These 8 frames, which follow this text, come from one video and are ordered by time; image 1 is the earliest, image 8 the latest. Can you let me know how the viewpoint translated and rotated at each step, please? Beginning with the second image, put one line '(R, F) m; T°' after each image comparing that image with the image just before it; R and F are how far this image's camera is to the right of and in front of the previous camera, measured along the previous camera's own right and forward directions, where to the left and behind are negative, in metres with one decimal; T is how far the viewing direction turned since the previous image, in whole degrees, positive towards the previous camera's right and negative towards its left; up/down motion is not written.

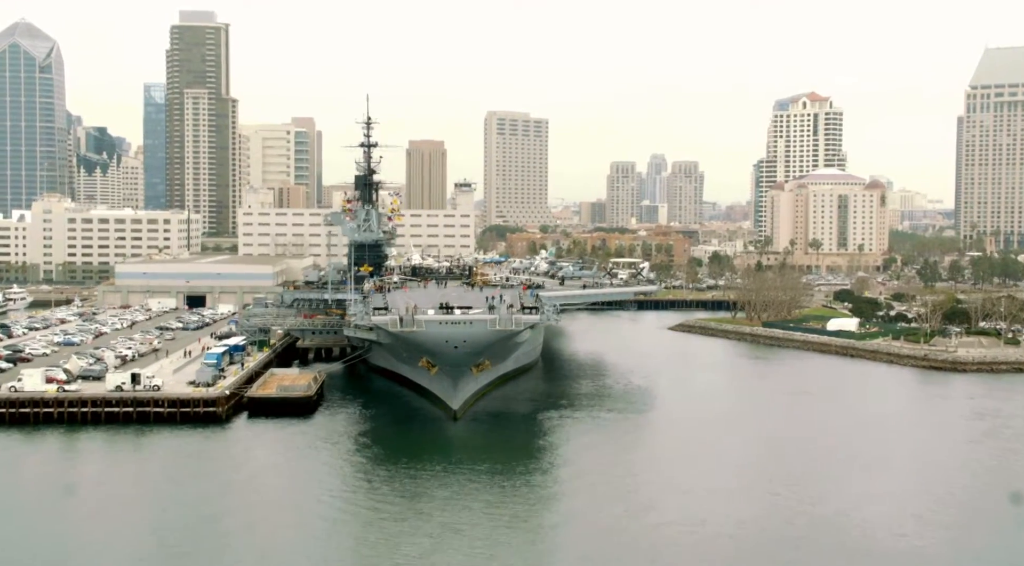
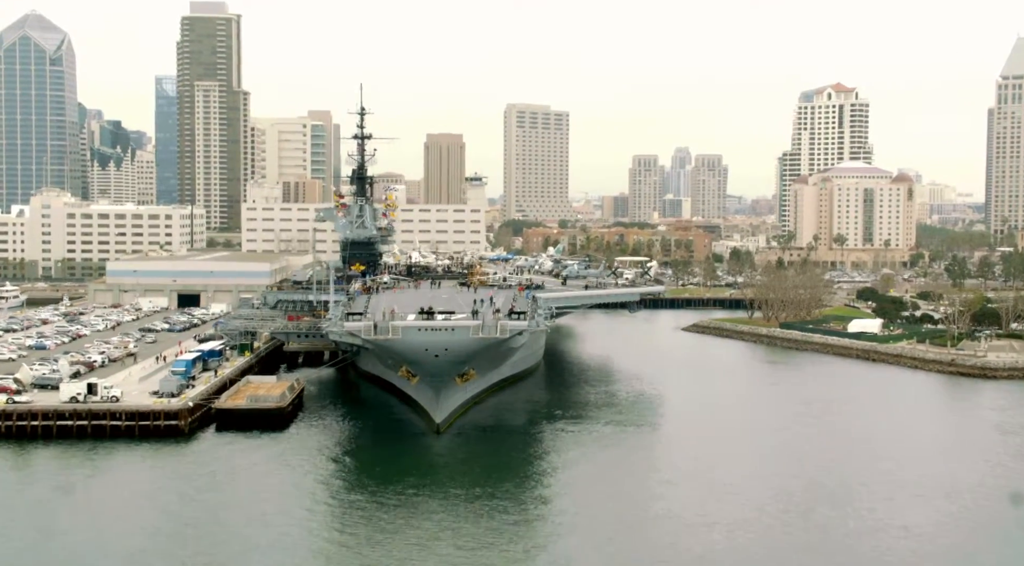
(+0.7, +1.9) m; -1°
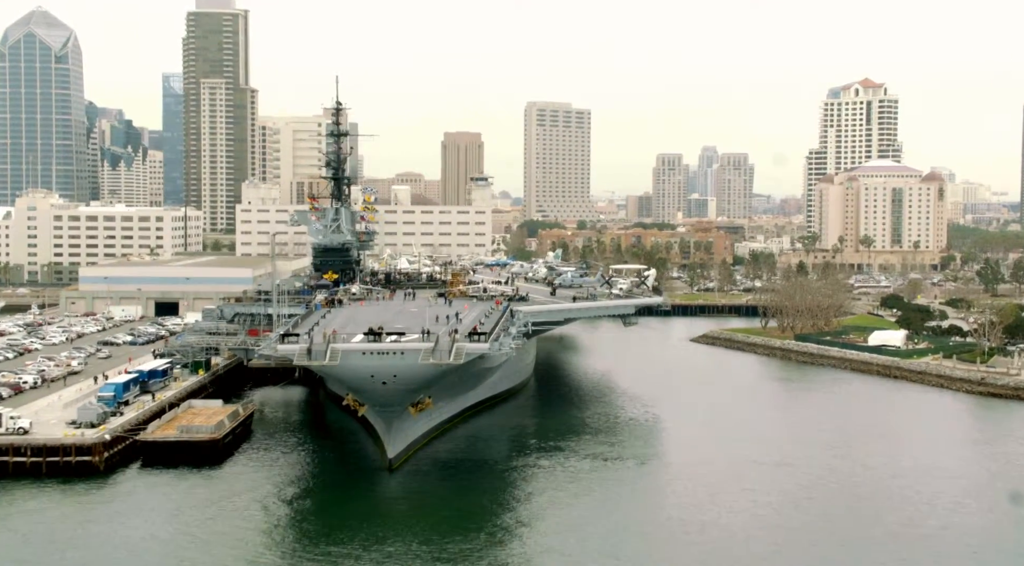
(+1.0, +2.7) m; -1°
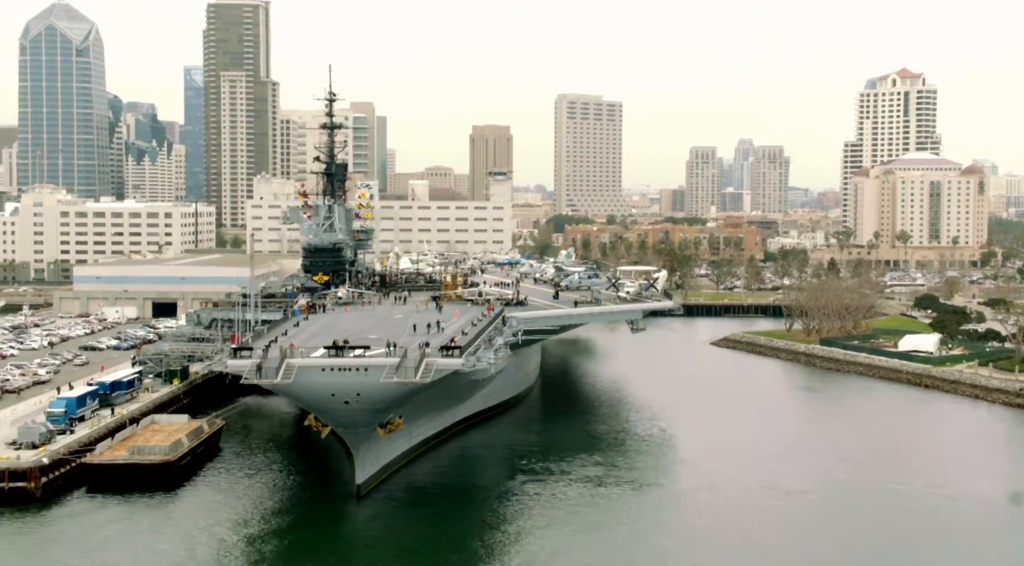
(+0.8, +1.9) m; -2°
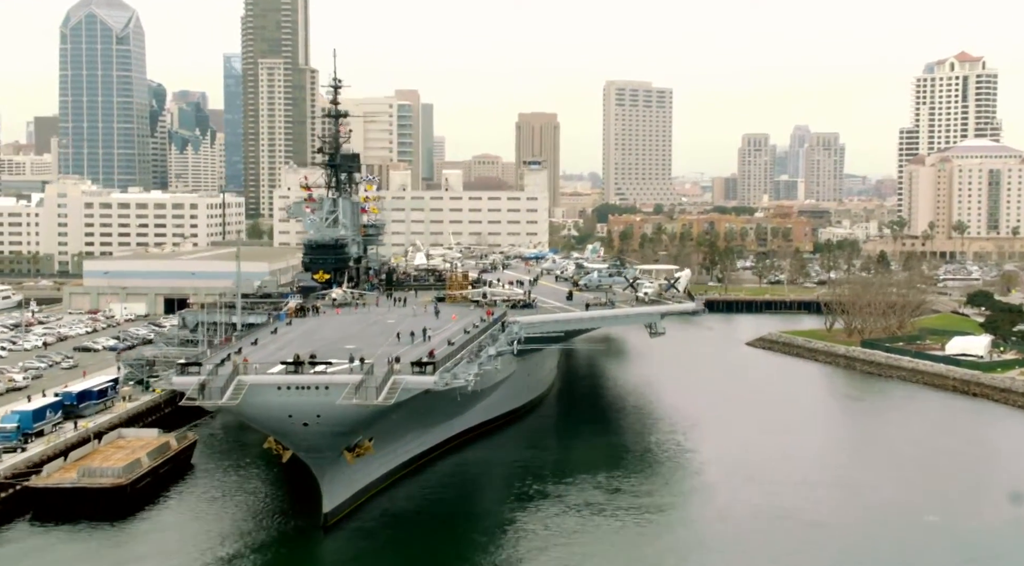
(+0.9, +1.9) m; -3°
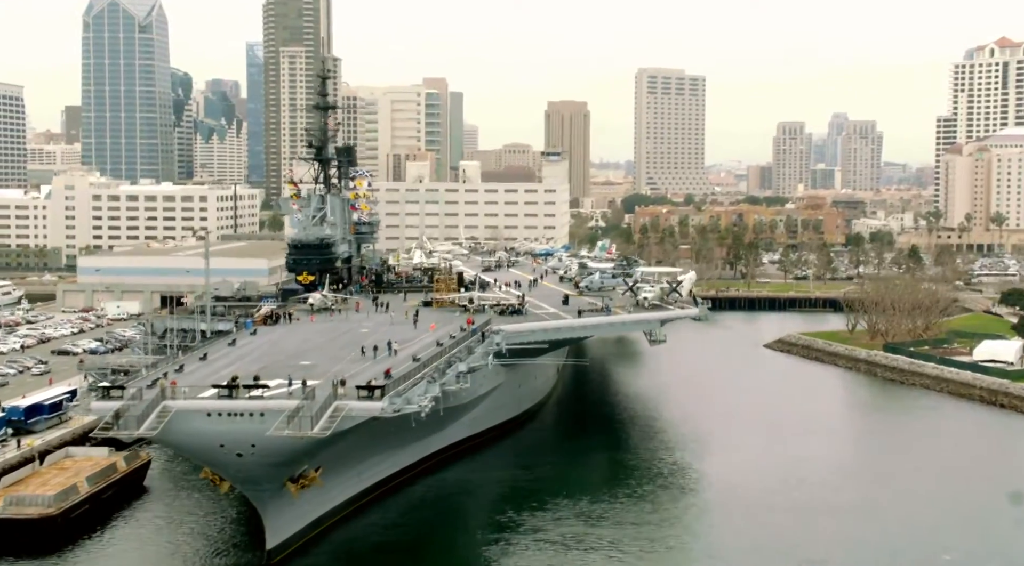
(+0.9, +1.6) m; -2°
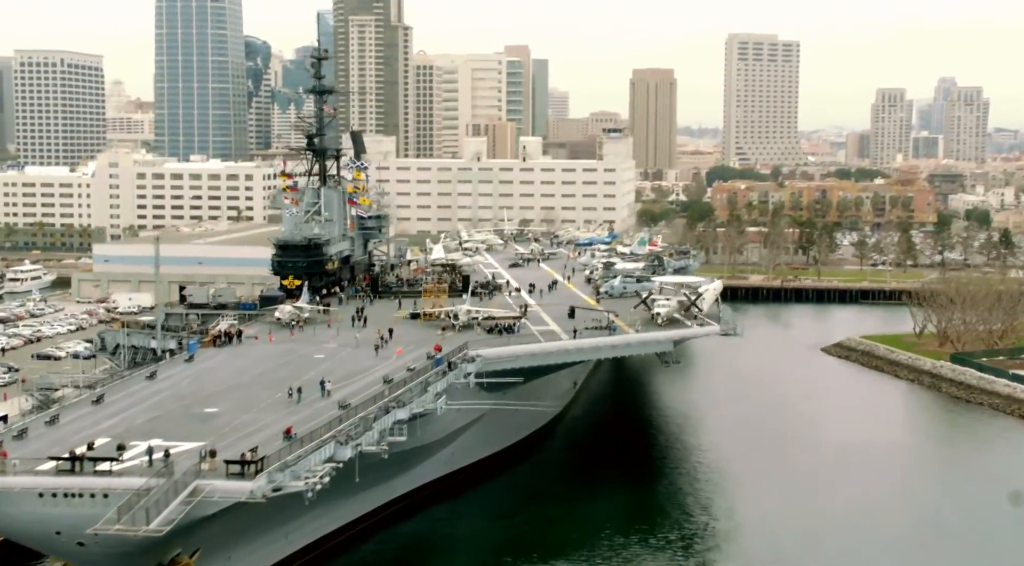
(+1.7, +2.8) m; -5°
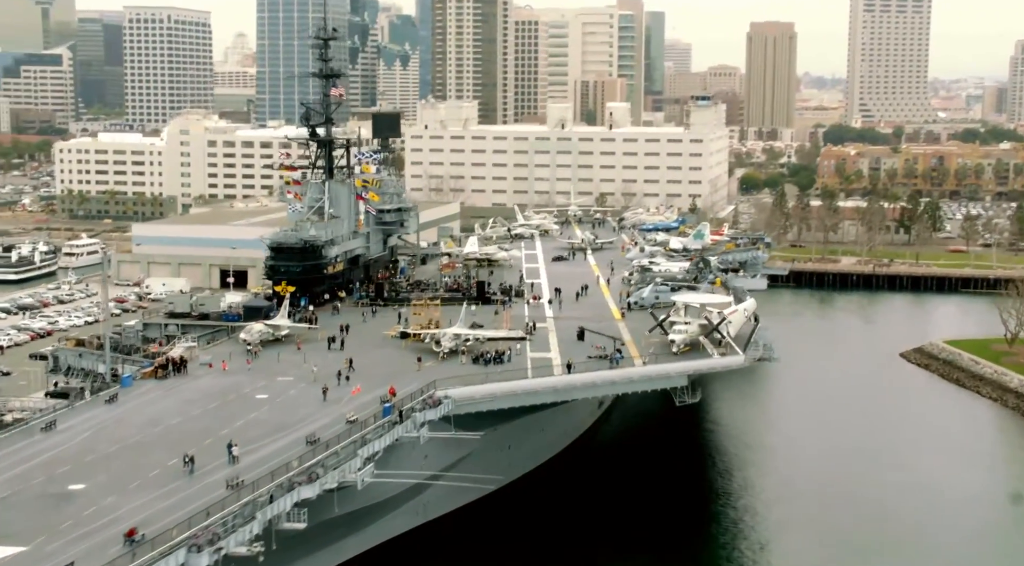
(+1.9, +2.6) m; -6°
